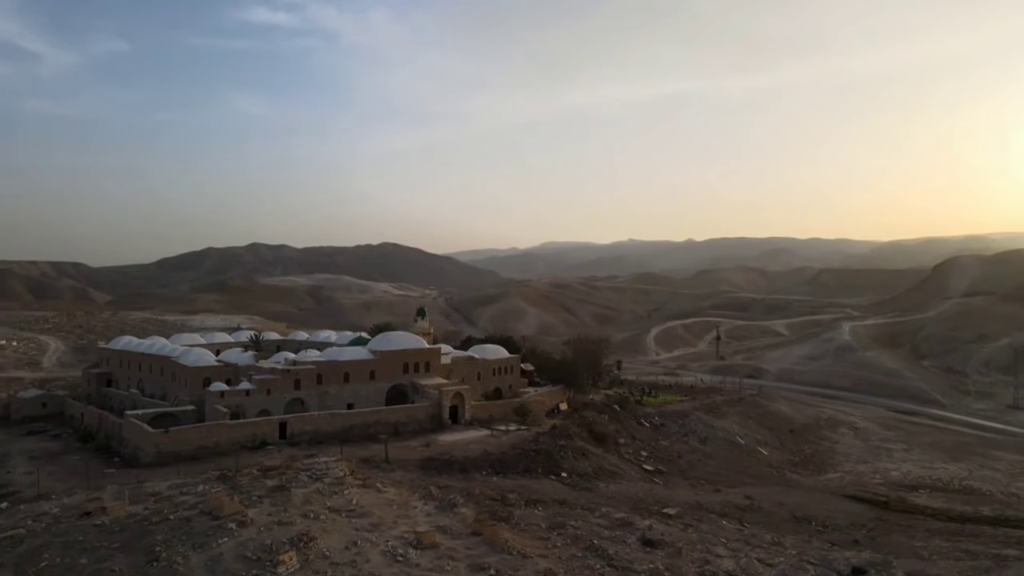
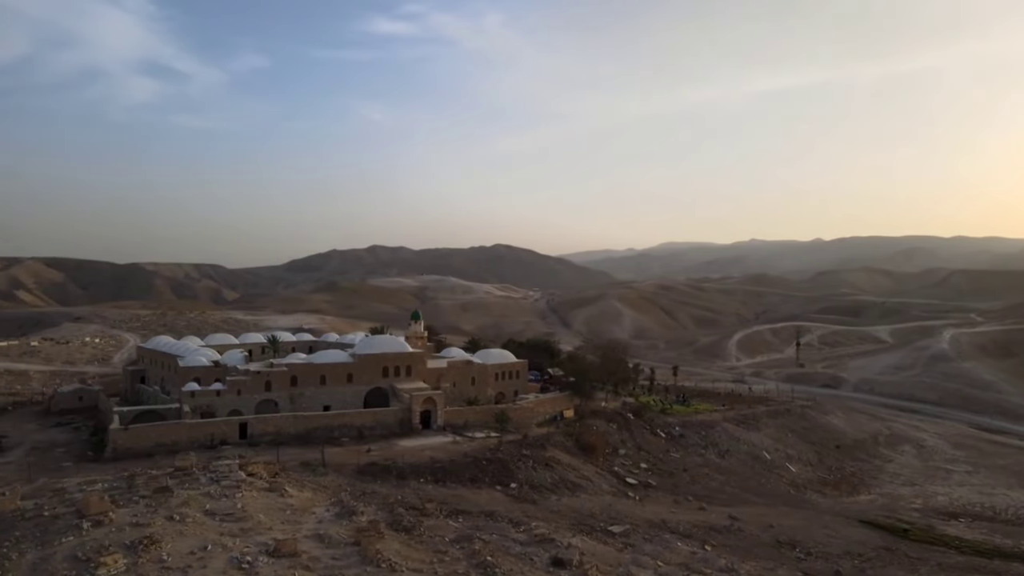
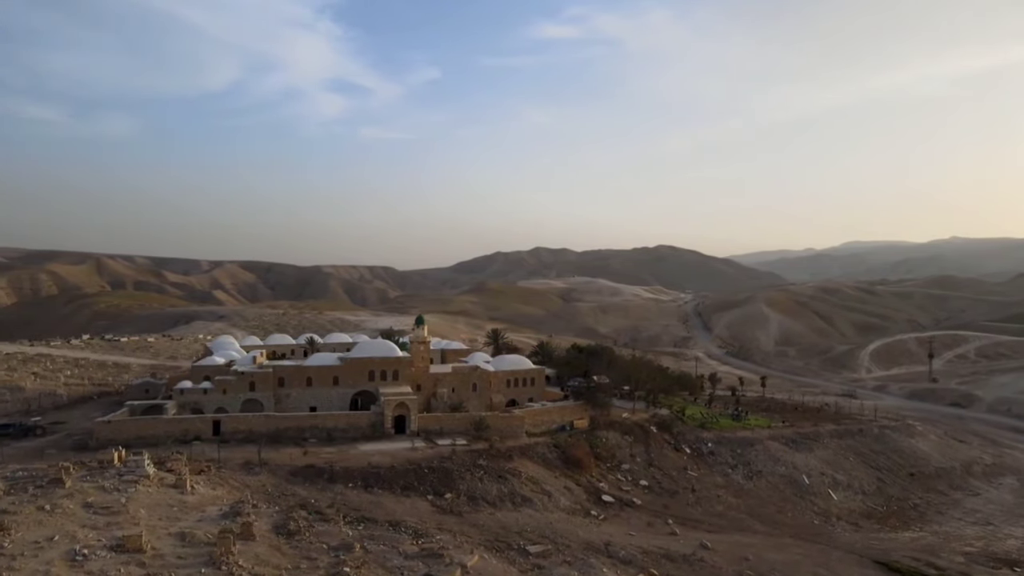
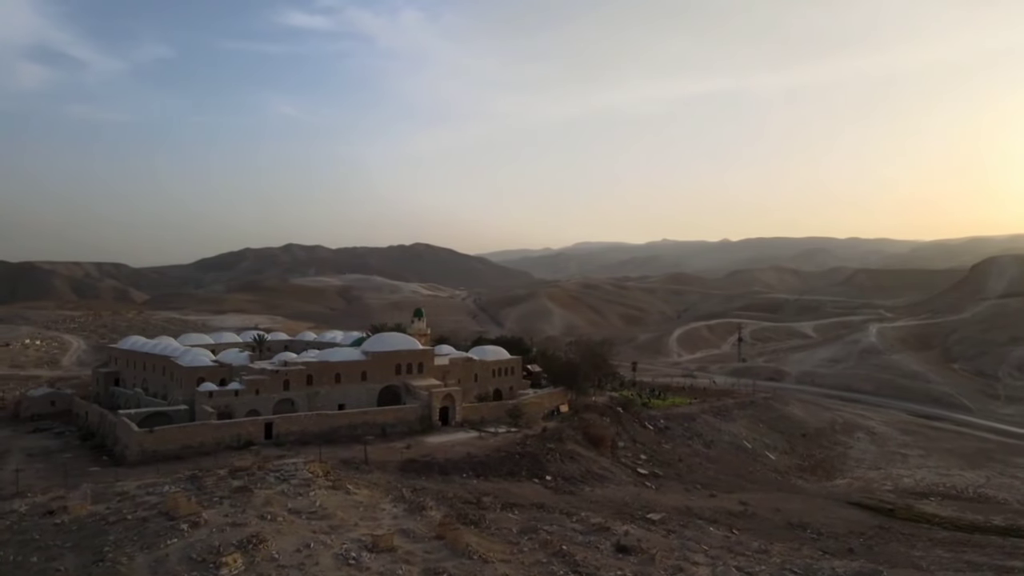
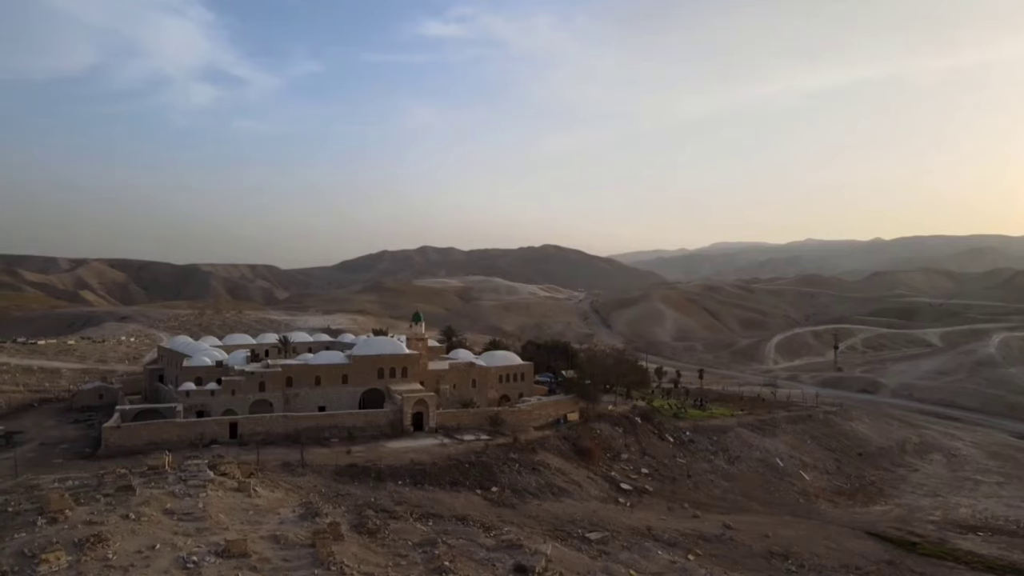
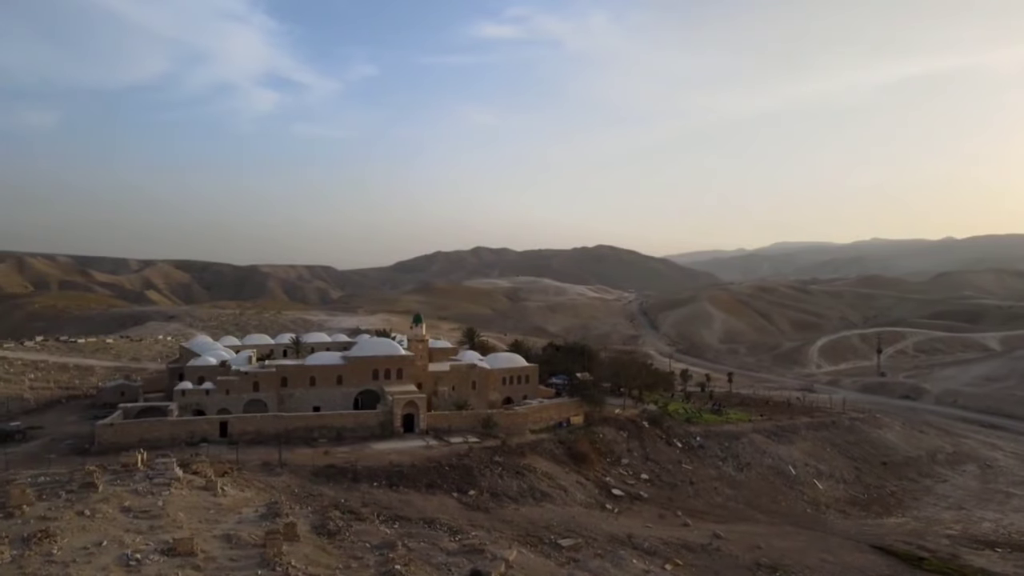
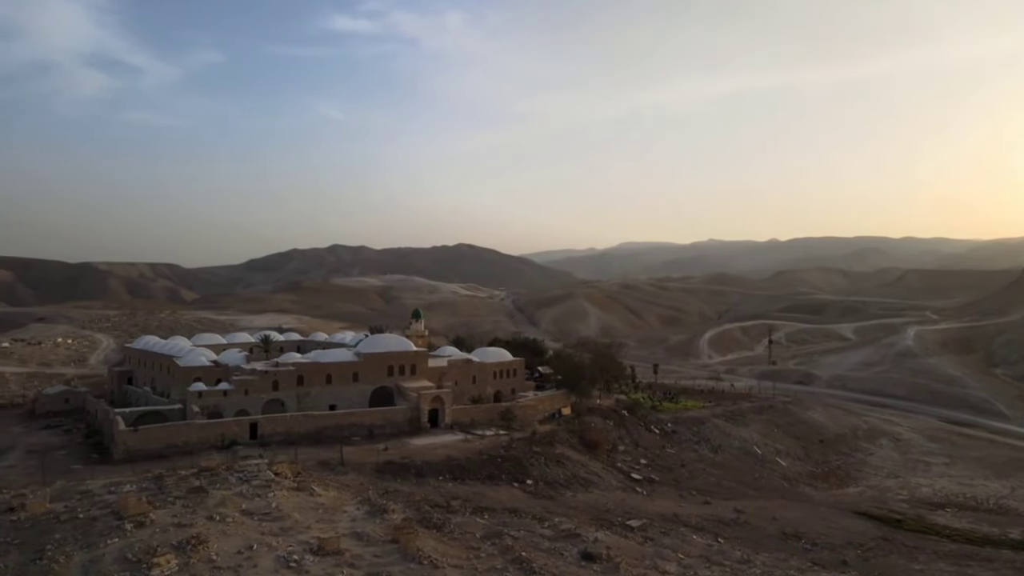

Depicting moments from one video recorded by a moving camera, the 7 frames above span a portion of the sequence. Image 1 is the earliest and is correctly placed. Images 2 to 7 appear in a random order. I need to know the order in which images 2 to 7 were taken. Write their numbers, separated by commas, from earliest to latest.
4, 7, 2, 5, 6, 3
